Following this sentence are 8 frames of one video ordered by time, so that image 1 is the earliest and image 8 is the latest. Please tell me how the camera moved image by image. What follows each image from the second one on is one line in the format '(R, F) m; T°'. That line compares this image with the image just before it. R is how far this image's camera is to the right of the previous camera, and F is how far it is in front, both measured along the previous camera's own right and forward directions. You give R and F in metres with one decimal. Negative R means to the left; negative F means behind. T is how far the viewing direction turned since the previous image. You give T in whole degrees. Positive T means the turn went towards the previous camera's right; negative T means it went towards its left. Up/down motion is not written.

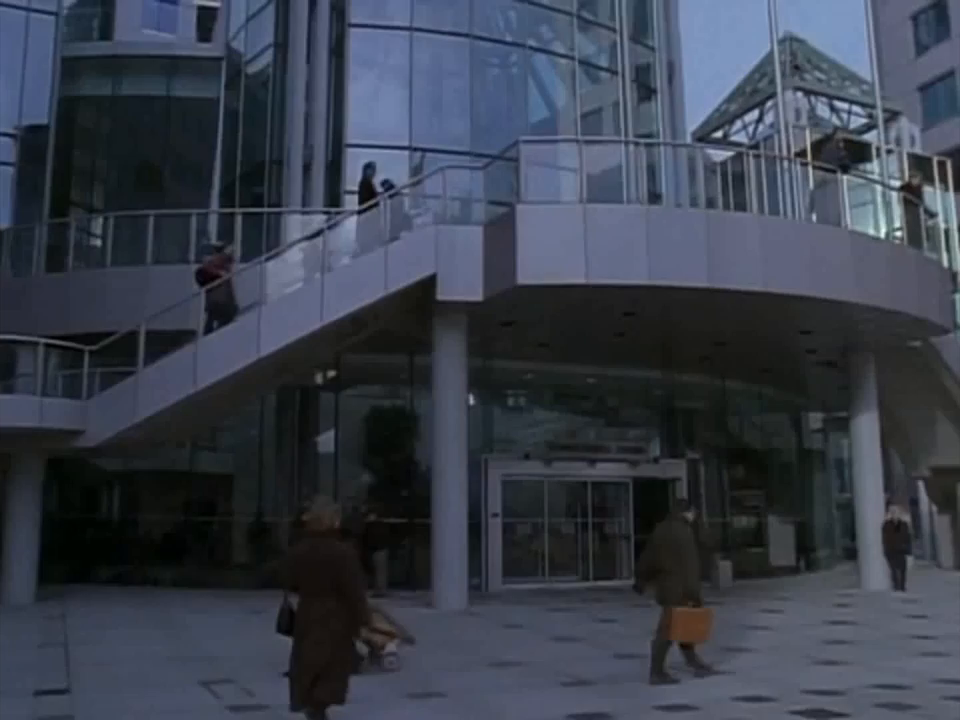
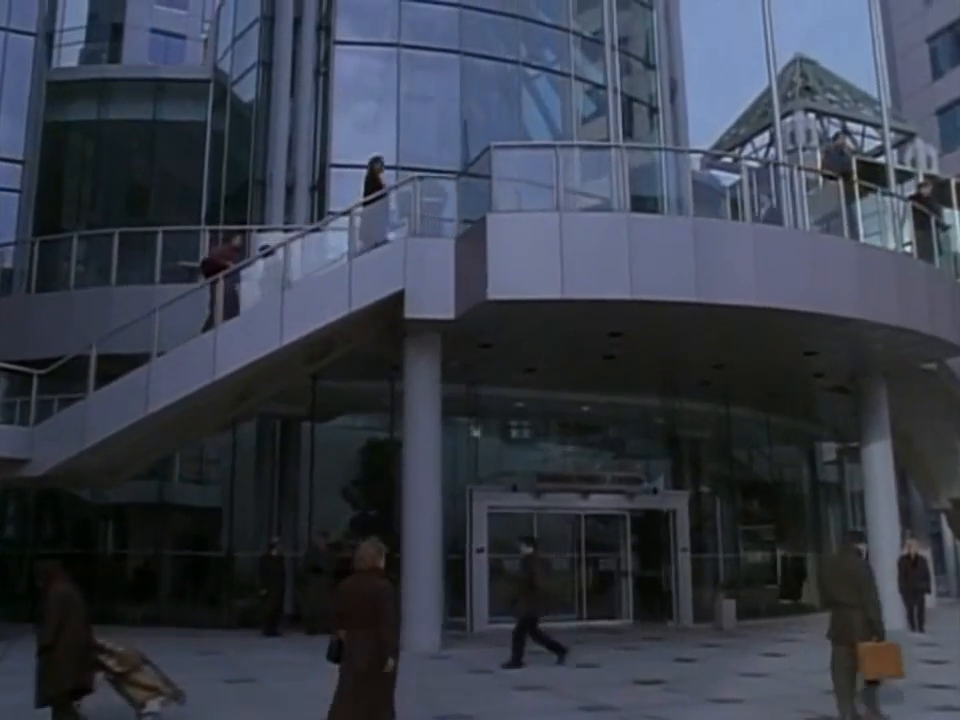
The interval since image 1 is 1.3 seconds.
(+0.6, +0.9) m; -1°
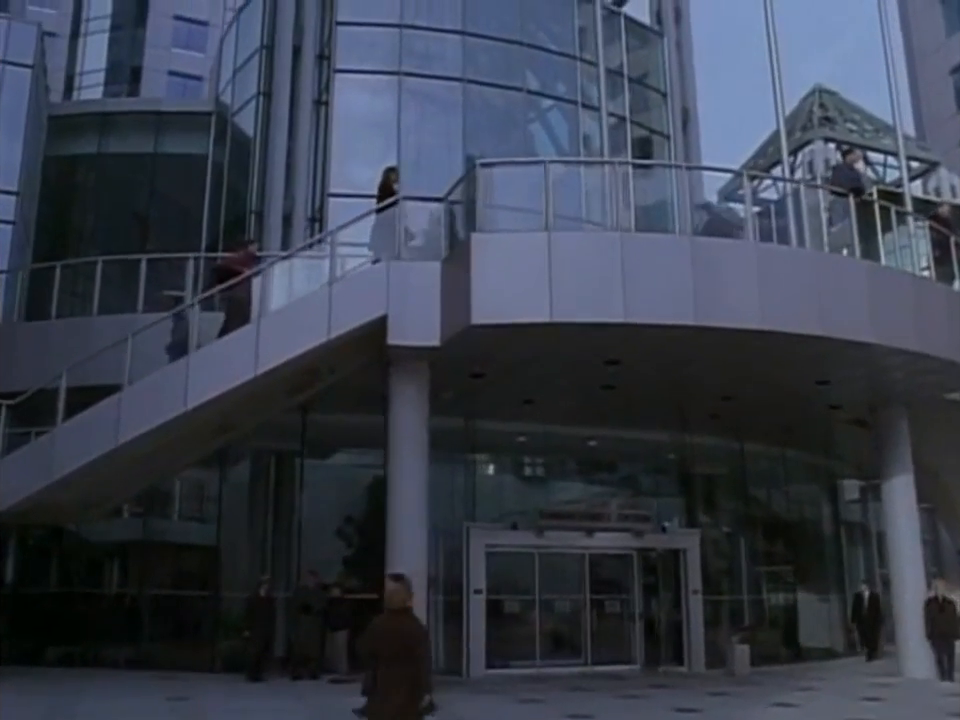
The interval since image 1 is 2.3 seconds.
(+0.5, +0.7) m; -2°
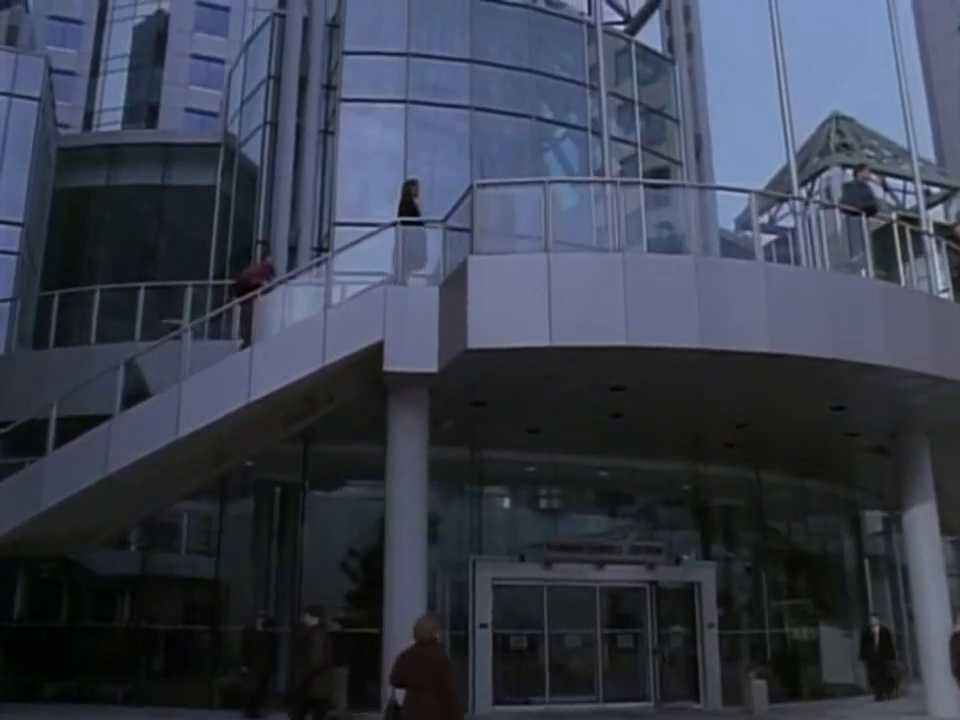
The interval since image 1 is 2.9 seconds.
(+0.3, +0.3) m; -1°
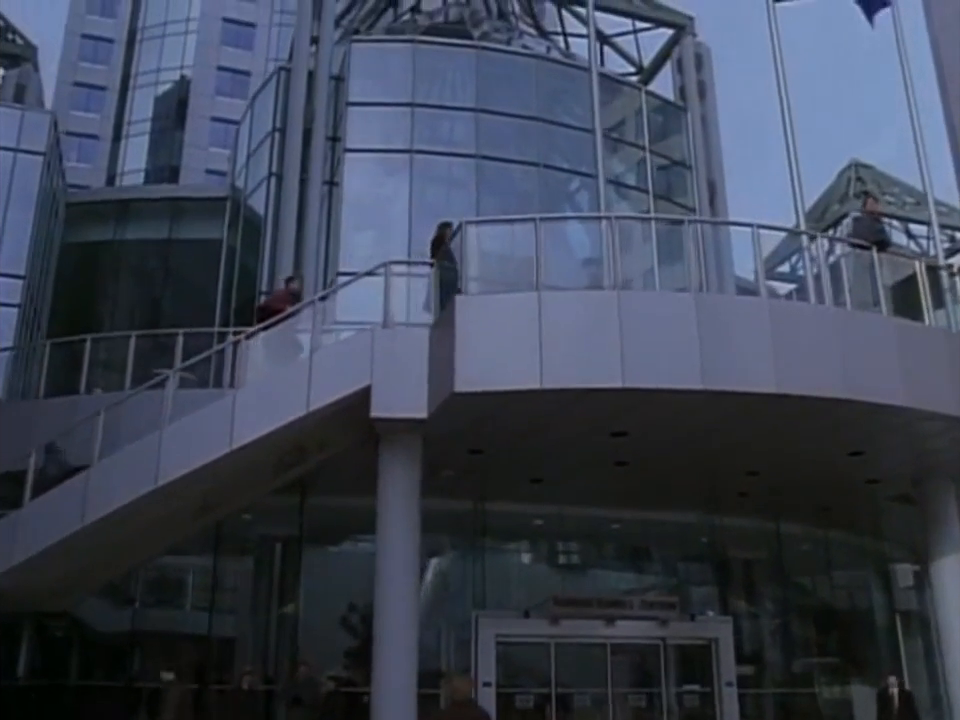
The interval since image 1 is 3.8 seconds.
(+0.4, +0.5) m; -2°
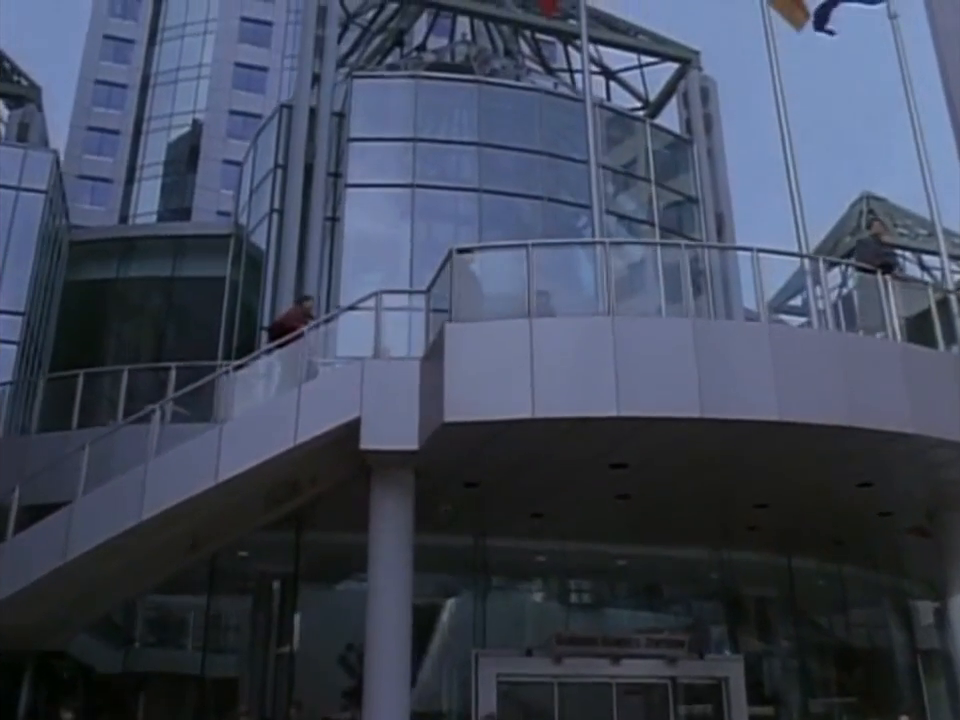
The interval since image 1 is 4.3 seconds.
(+0.3, +0.3) m; -1°
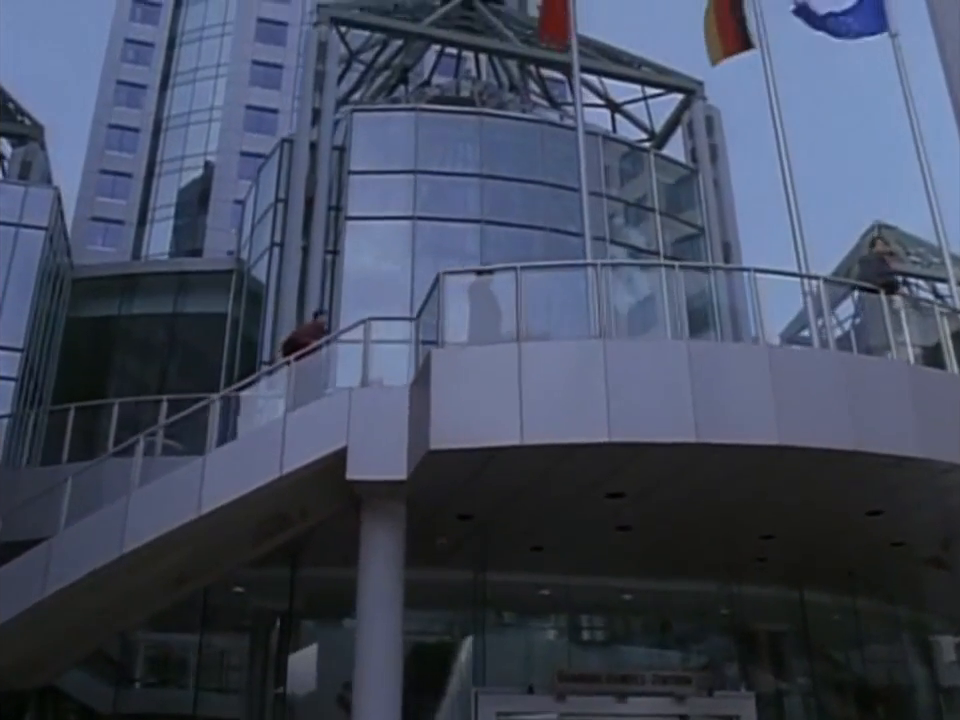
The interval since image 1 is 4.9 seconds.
(+0.3, +0.3) m; -1°
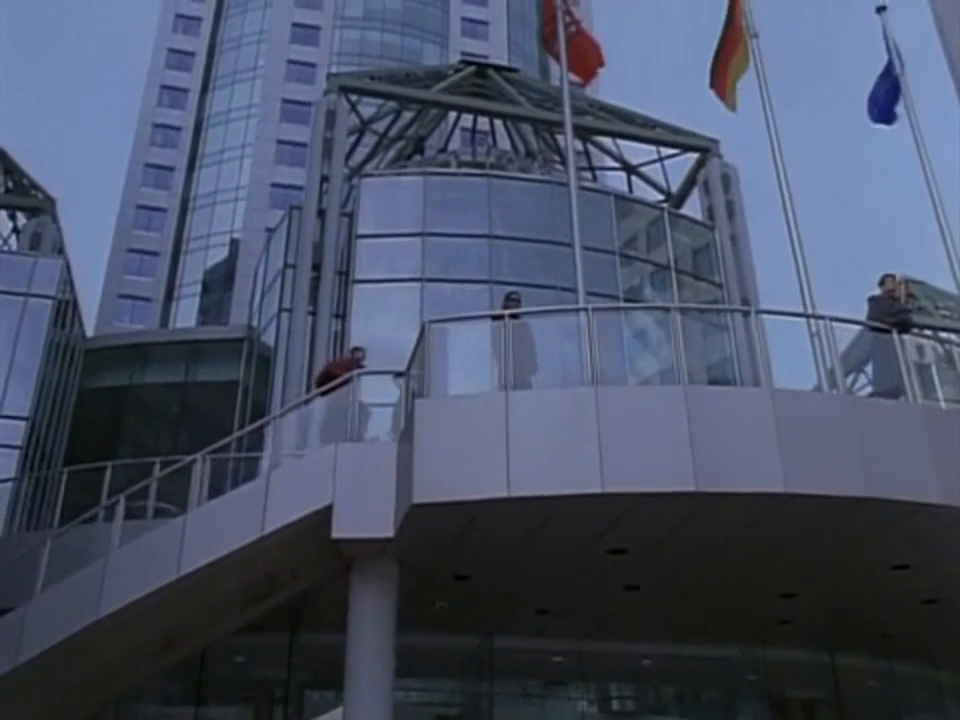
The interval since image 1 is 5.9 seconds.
(+0.5, +0.4) m; -2°
